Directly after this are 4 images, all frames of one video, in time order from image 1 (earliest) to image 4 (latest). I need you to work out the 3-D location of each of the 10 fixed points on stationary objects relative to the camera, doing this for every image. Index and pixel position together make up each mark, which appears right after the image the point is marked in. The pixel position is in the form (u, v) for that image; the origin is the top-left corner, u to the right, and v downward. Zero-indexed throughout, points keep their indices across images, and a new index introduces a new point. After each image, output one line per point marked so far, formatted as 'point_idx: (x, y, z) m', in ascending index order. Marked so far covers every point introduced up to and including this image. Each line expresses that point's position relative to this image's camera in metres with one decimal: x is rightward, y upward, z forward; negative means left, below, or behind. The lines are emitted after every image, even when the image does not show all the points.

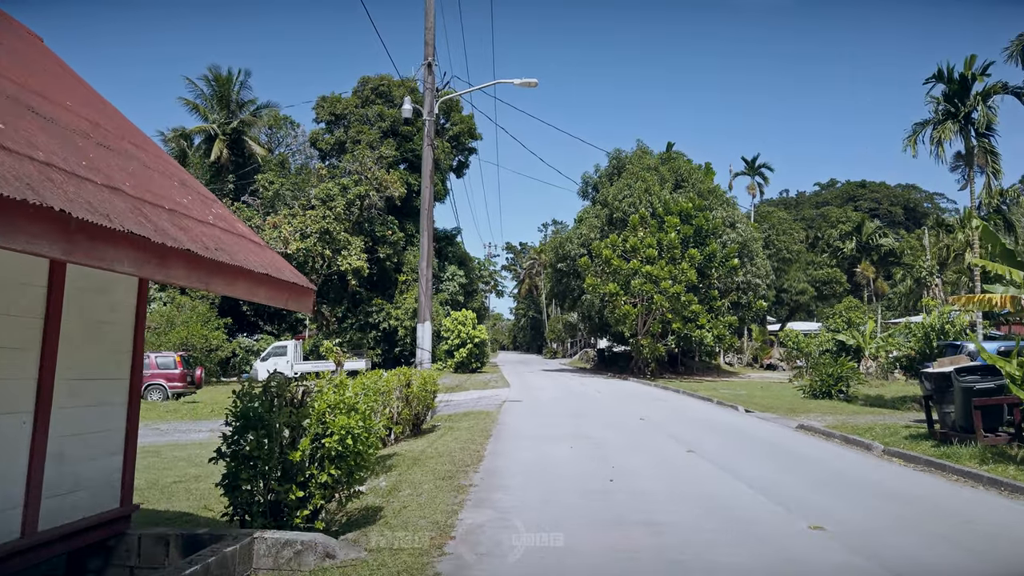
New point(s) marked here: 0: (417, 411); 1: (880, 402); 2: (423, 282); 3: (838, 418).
0: (-1.4, -1.7, +10.0) m
1: (+9.9, -3.1, +18.9) m
2: (-1.6, +0.1, +12.8) m
3: (+6.0, -2.4, +12.9) m
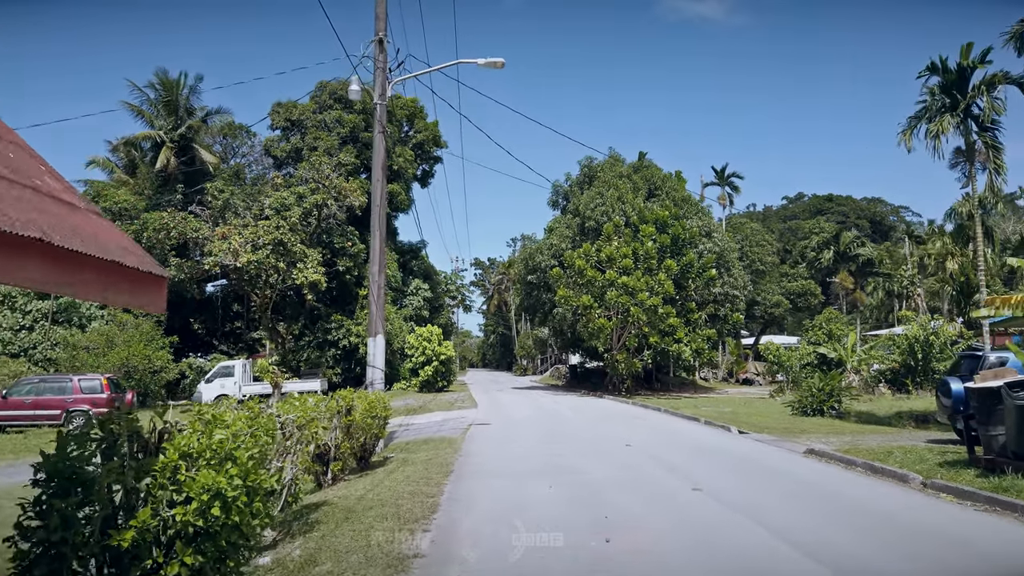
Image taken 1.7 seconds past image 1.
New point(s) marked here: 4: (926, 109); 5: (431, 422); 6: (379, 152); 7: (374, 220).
0: (-1.8, -1.8, +8.3) m
1: (+9.1, -3.3, +17.6) m
2: (-2.2, 0.0, +11.2) m
3: (+5.5, -2.5, +11.5) m
4: (+9.1, +3.9, +15.4) m
5: (-1.9, -3.1, +16.5) m
6: (-2.1, +2.2, +11.3) m
7: (-2.2, +1.1, +11.3) m
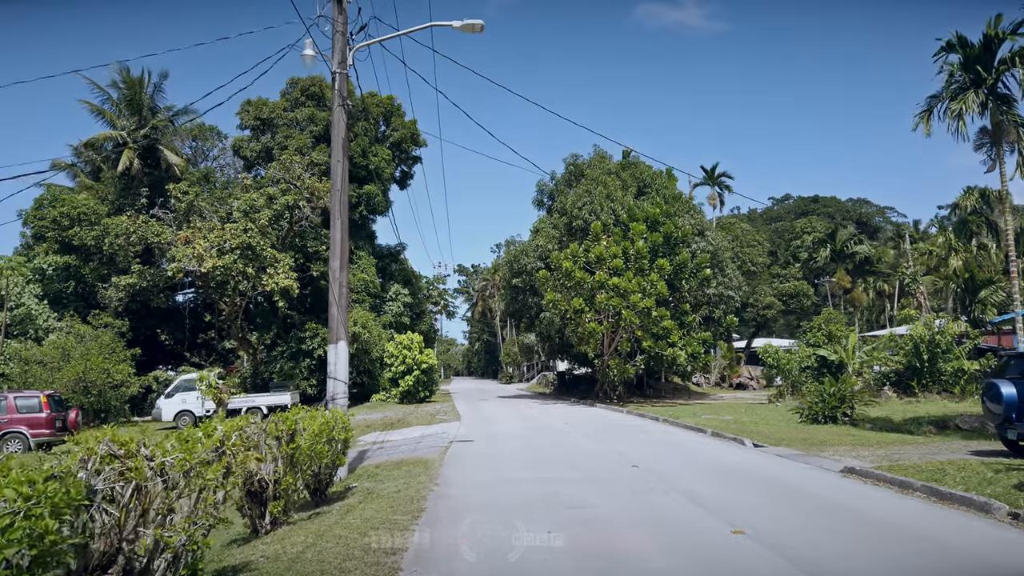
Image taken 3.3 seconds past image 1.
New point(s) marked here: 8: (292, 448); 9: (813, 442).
0: (-1.9, -1.8, +6.7) m
1: (+8.8, -3.2, +16.3) m
2: (-2.4, 0.0, +9.6) m
3: (+5.3, -2.4, +10.1) m
4: (+8.7, +4.0, +14.1) m
5: (-2.2, -3.2, +14.9) m
6: (-2.4, +2.2, +9.8) m
7: (-2.5, +1.1, +9.7) m
8: (-1.9, -1.4, +6.2) m
9: (+5.2, -2.7, +12.4) m
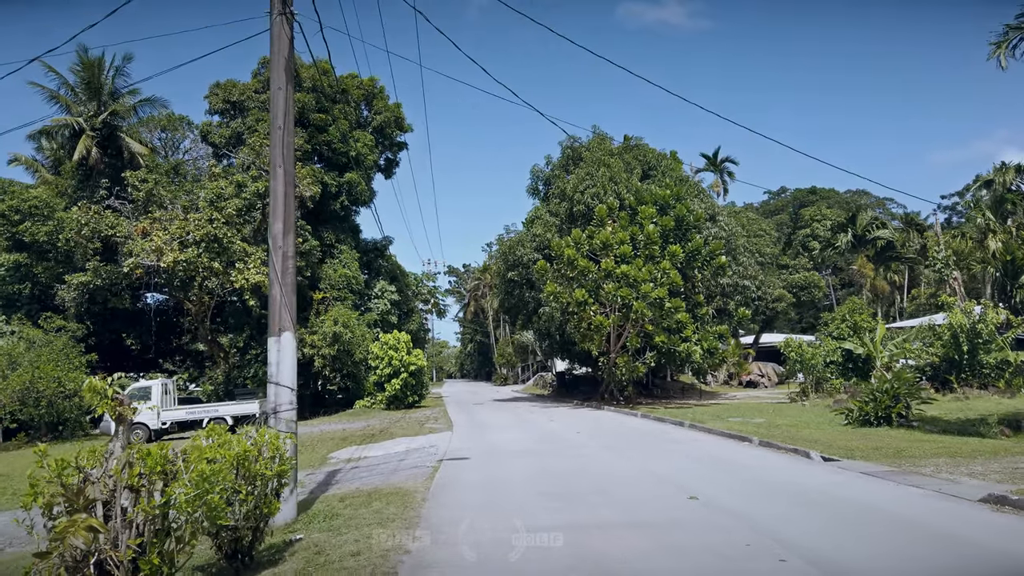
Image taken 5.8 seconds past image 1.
0: (-1.8, -1.5, +4.3) m
1: (+8.8, -2.7, +14.0) m
2: (-2.3, +0.2, +7.1) m
3: (+5.4, -2.0, +7.7) m
4: (+8.6, +4.4, +11.8) m
5: (-2.1, -2.9, +12.5) m
6: (-2.4, +2.5, +7.3) m
7: (-2.4, +1.4, +7.2) m
8: (-1.8, -1.1, +3.7) m
9: (+5.3, -2.3, +10.0) m
